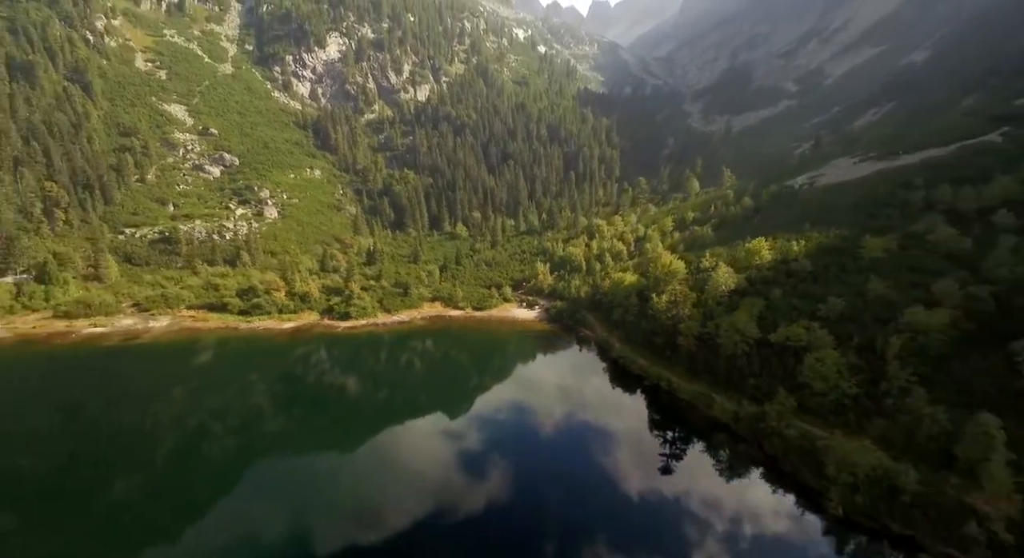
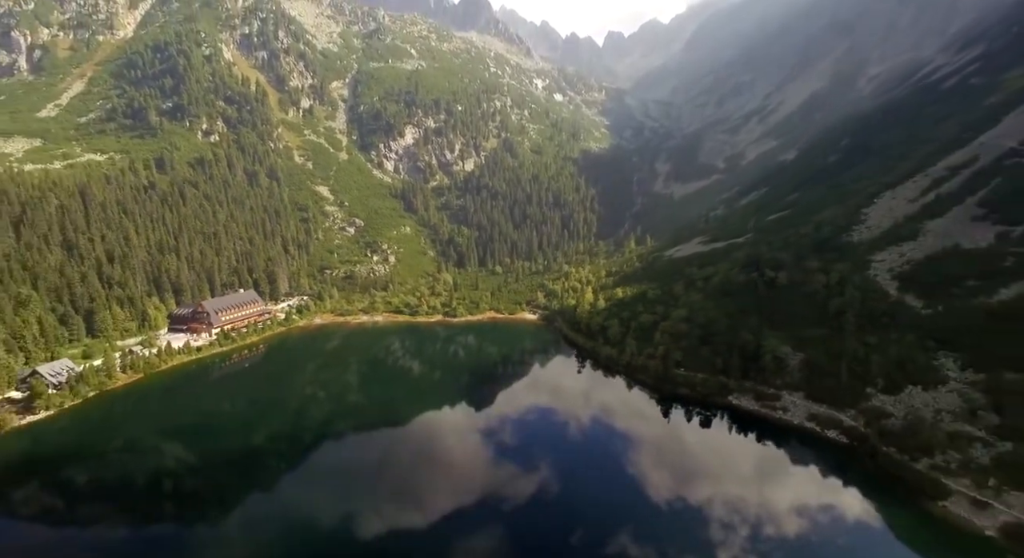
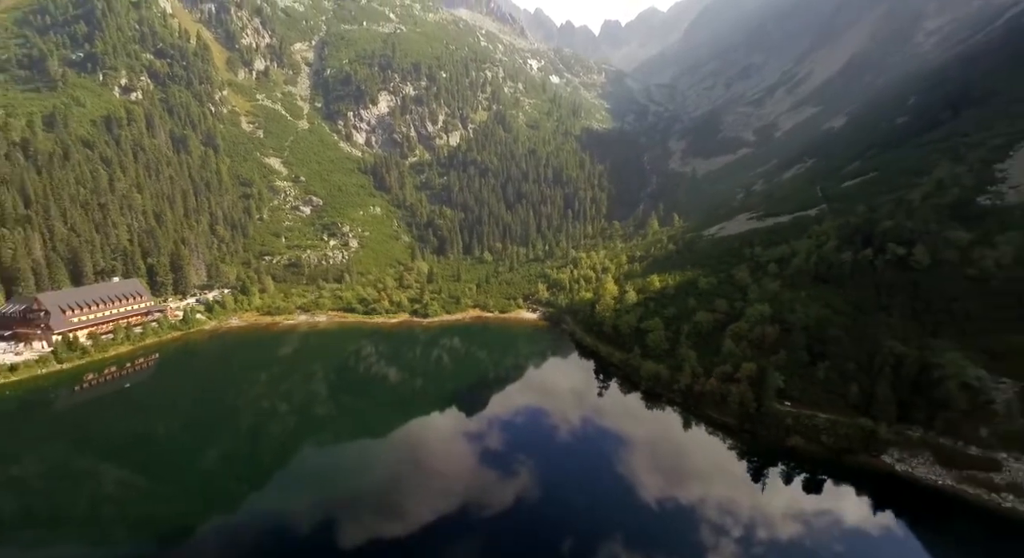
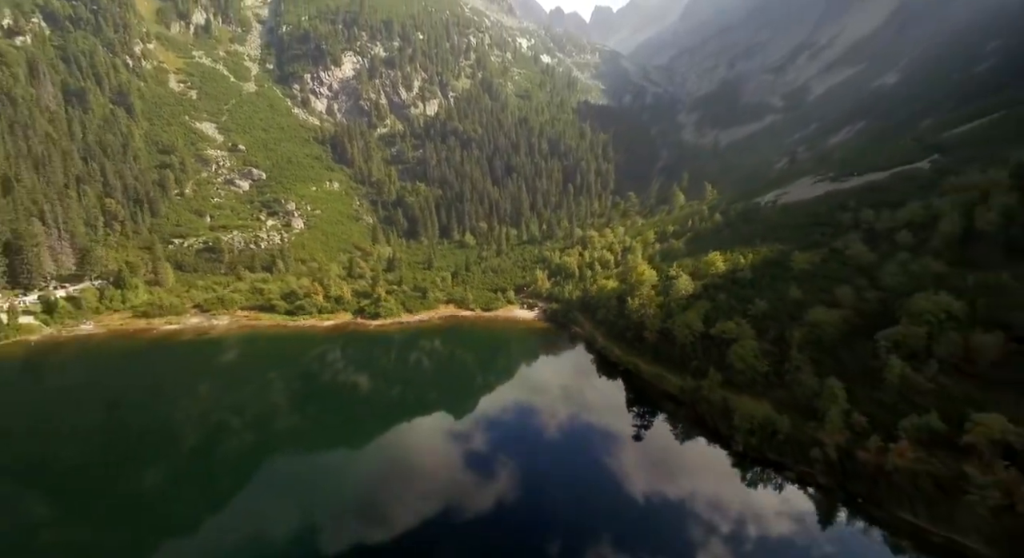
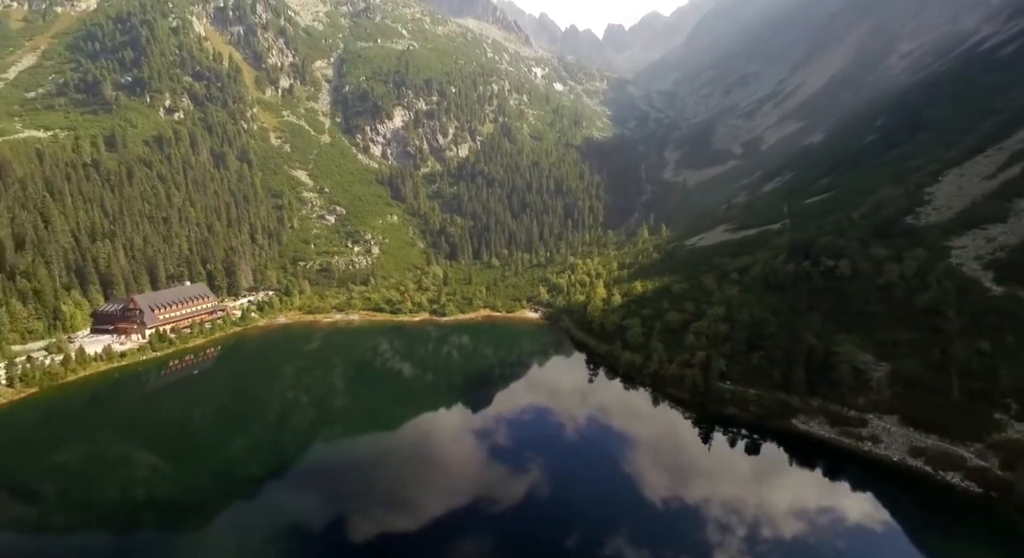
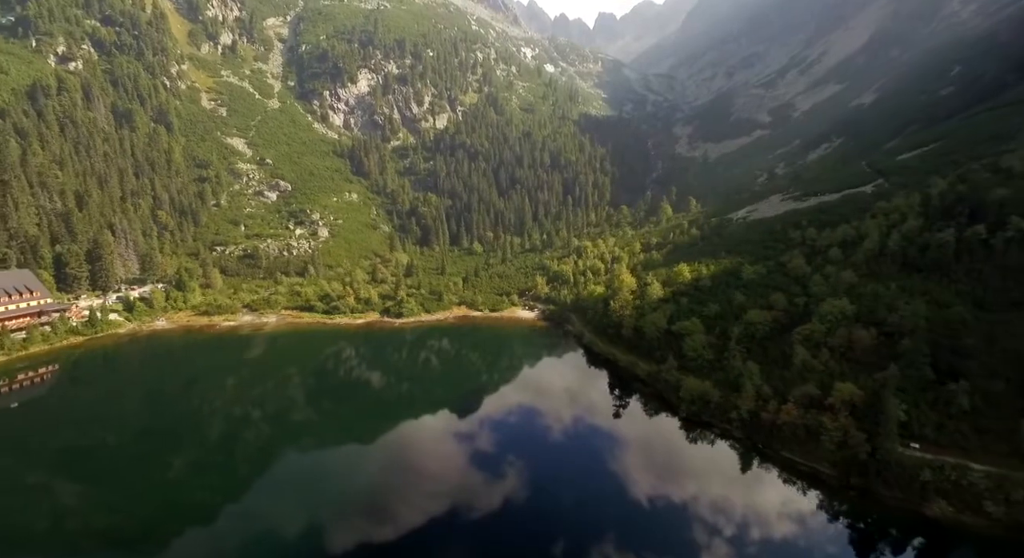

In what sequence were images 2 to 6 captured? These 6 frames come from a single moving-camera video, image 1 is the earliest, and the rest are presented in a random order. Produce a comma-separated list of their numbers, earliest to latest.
4, 6, 3, 5, 2
